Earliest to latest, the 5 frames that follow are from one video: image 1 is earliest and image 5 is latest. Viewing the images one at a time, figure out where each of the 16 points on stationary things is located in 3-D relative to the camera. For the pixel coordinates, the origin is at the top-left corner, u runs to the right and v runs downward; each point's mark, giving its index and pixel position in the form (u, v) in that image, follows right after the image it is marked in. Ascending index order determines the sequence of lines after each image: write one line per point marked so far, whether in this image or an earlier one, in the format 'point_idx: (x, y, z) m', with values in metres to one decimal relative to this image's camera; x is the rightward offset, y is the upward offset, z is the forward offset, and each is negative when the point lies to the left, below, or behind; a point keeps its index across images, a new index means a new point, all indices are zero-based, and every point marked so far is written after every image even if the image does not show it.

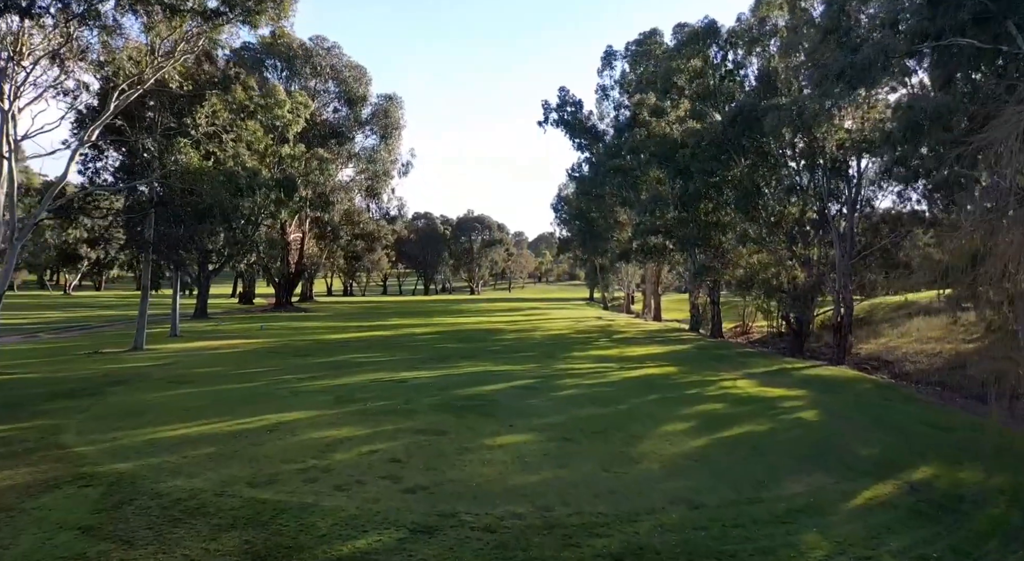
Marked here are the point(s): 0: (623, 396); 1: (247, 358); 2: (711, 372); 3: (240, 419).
0: (+2.1, -2.1, +14.9) m
1: (-6.1, -1.8, +18.5) m
2: (+4.9, -2.2, +19.8) m
3: (-3.8, -1.9, +11.3) m
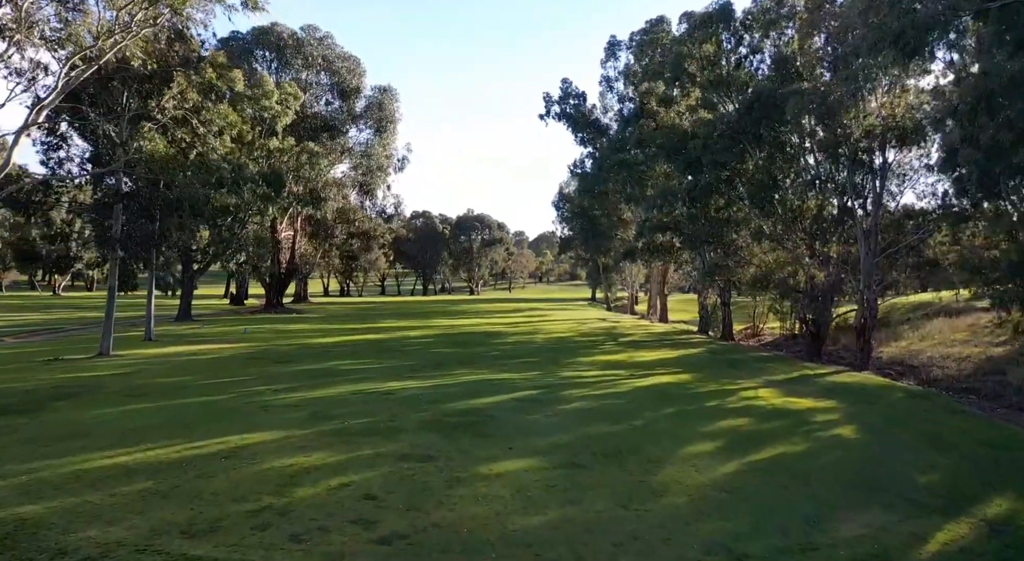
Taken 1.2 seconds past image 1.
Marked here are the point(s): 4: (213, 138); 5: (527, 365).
0: (+2.1, -2.1, +13.2) m
1: (-6.1, -1.8, +16.9) m
2: (+4.9, -2.2, +18.2) m
3: (-3.8, -1.9, +9.6) m
4: (-6.8, +3.2, +17.9) m
5: (+0.4, -1.9, +18.4) m
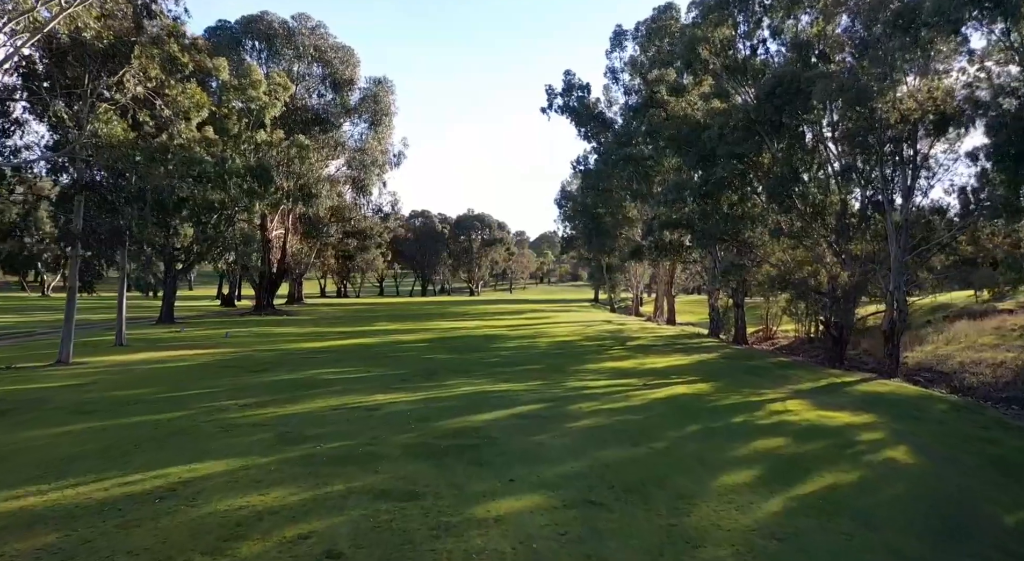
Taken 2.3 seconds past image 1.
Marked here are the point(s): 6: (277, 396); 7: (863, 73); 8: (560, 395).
0: (+2.1, -2.1, +11.6) m
1: (-6.1, -1.8, +15.2) m
2: (+4.9, -2.2, +16.5) m
3: (-3.8, -1.9, +8.0) m
4: (-6.8, +3.2, +16.2) m
5: (+0.4, -1.9, +16.7) m
6: (-3.7, -1.8, +12.8) m
7: (+8.1, +4.8, +18.8) m
8: (+0.8, -2.0, +14.2) m
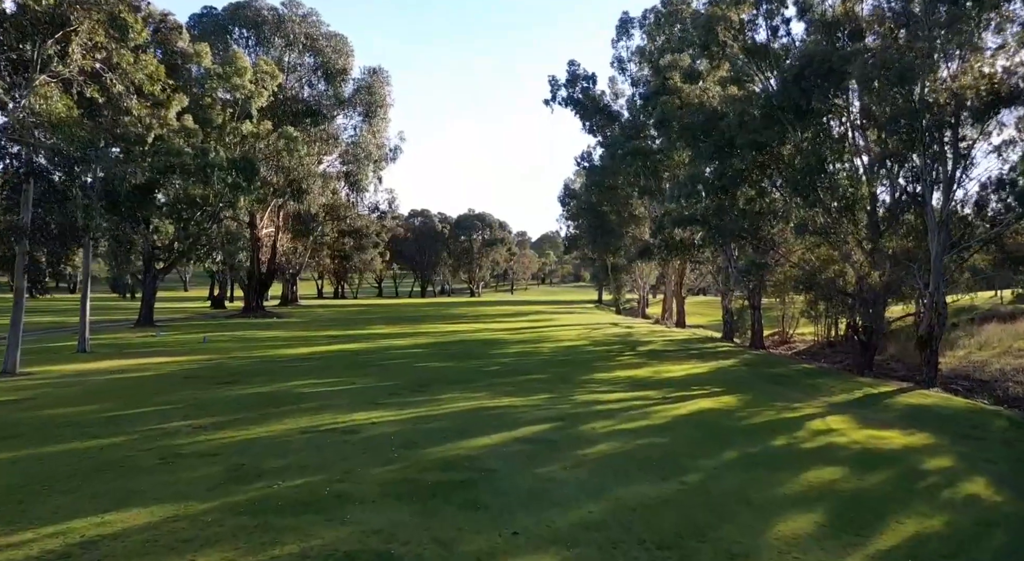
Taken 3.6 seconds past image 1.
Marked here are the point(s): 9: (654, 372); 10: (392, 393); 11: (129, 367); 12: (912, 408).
0: (+2.1, -2.1, +9.7) m
1: (-6.0, -1.8, +13.4) m
2: (+4.9, -2.2, +14.7) m
3: (-3.8, -1.9, +6.1) m
4: (-6.7, +3.2, +14.4) m
5: (+0.4, -1.9, +14.9) m
6: (-3.7, -1.8, +10.9) m
7: (+8.2, +4.8, +16.9) m
8: (+0.9, -2.0, +12.4) m
9: (+3.2, -2.1, +18.3) m
10: (-2.0, -1.8, +13.2) m
11: (-7.7, -1.7, +16.2) m
12: (+7.6, -2.4, +15.2) m
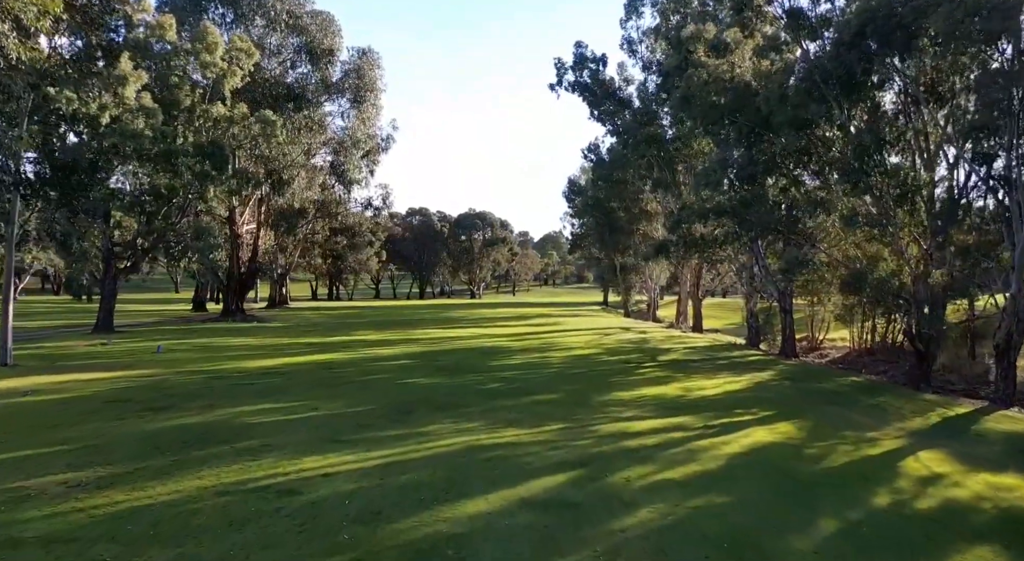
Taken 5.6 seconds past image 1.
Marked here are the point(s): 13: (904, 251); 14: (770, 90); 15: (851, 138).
0: (+2.1, -2.1, +6.8) m
1: (-6.0, -1.8, +10.5) m
2: (+5.0, -2.2, +11.7) m
3: (-3.7, -1.9, +3.2) m
4: (-6.7, +3.2, +11.5) m
5: (+0.5, -1.9, +11.9) m
6: (-3.6, -1.8, +8.0) m
7: (+8.2, +4.8, +14.0) m
8: (+0.9, -2.0, +9.4) m
9: (+3.3, -2.1, +15.4) m
10: (-1.9, -1.8, +10.3) m
11: (-7.6, -1.7, +13.3) m
12: (+7.6, -2.4, +12.3) m
13: (+9.2, +0.7, +18.8) m
14: (+6.1, +4.5, +19.4) m
15: (+7.5, +3.2, +17.9) m
